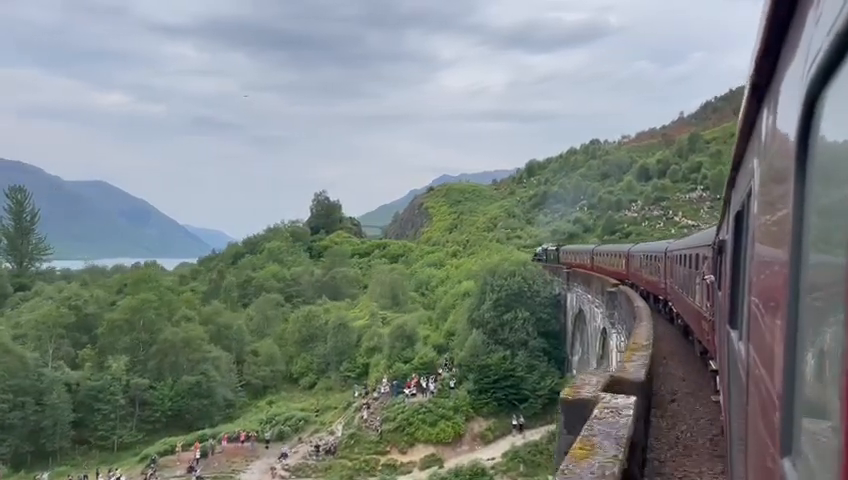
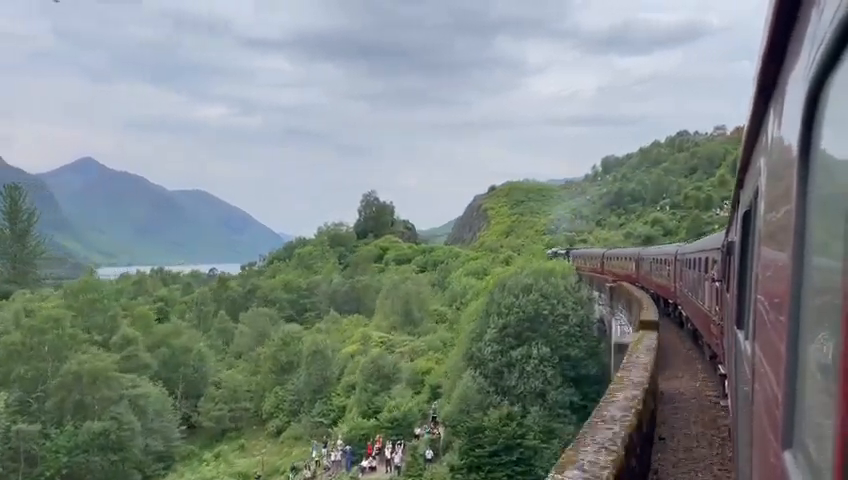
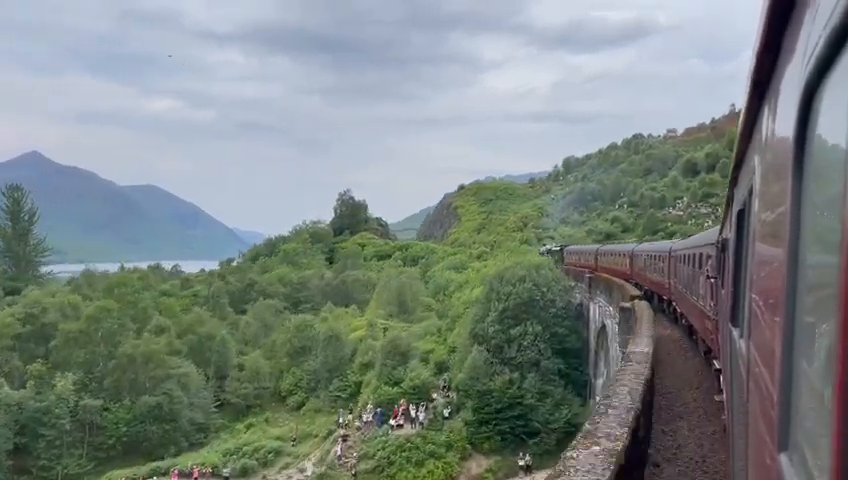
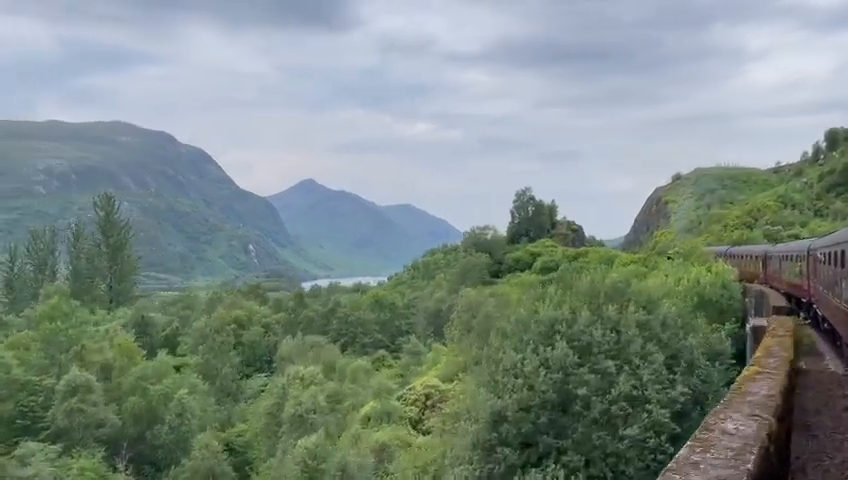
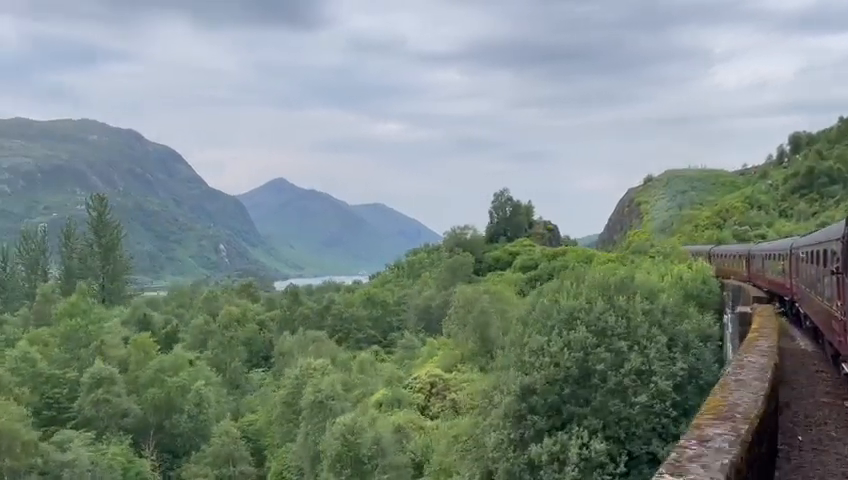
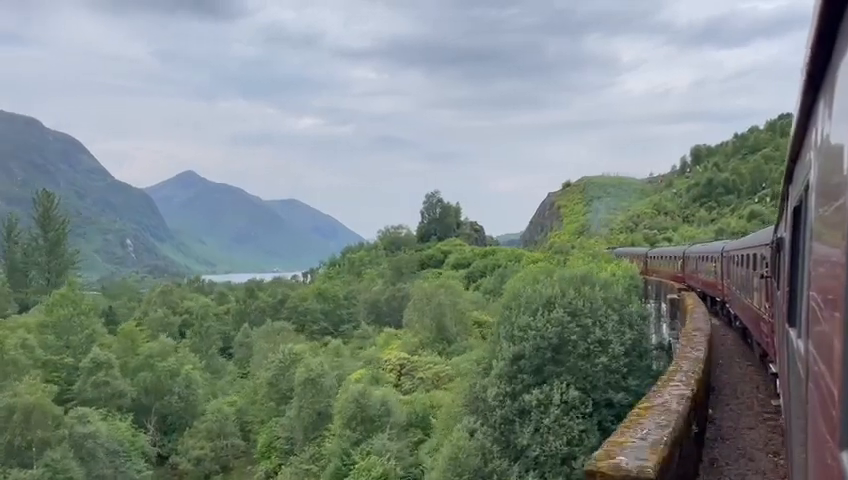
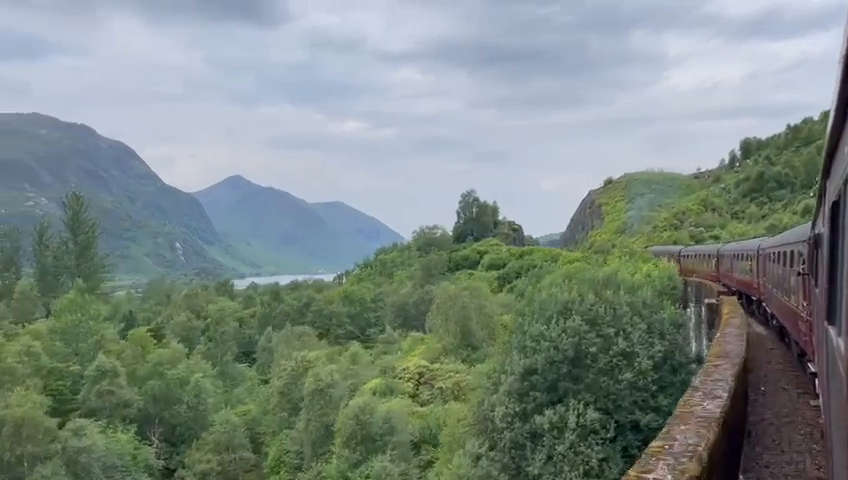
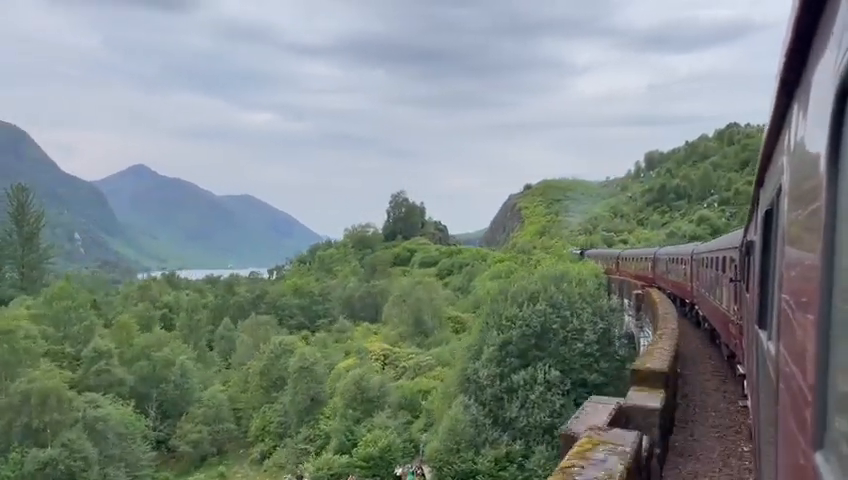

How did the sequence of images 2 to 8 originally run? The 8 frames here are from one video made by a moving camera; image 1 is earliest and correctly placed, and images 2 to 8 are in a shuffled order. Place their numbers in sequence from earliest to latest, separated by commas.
3, 2, 8, 6, 7, 5, 4
